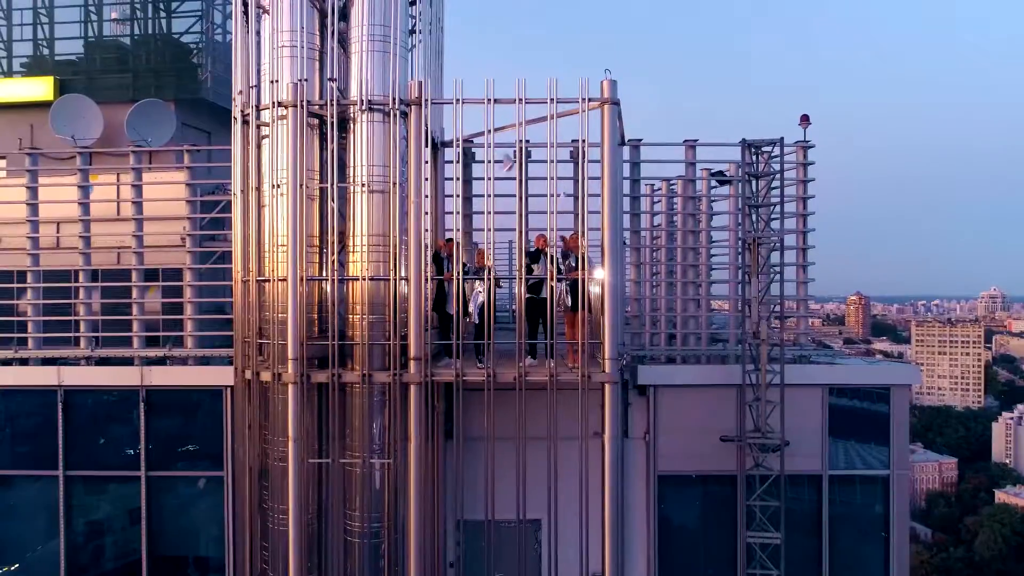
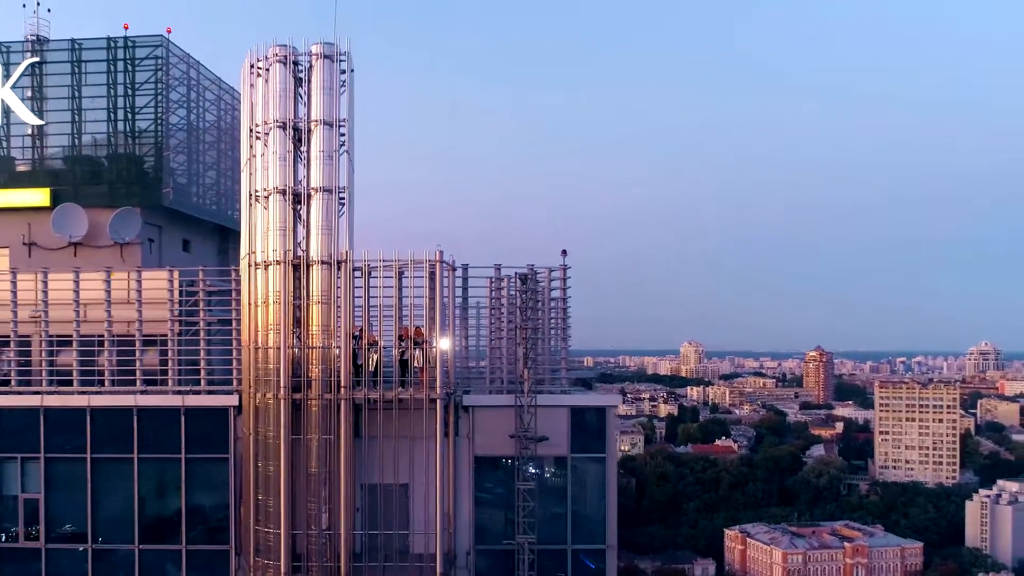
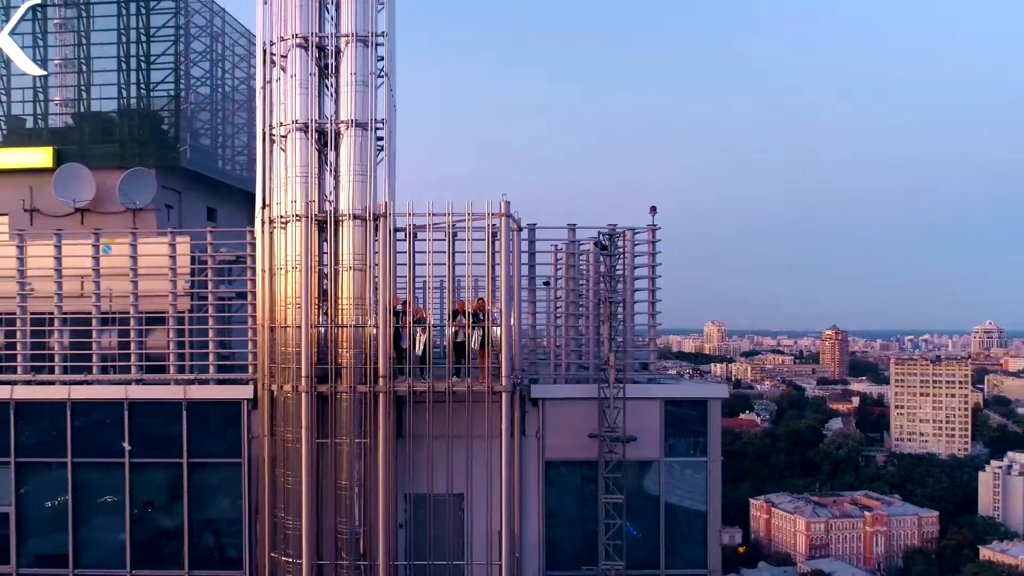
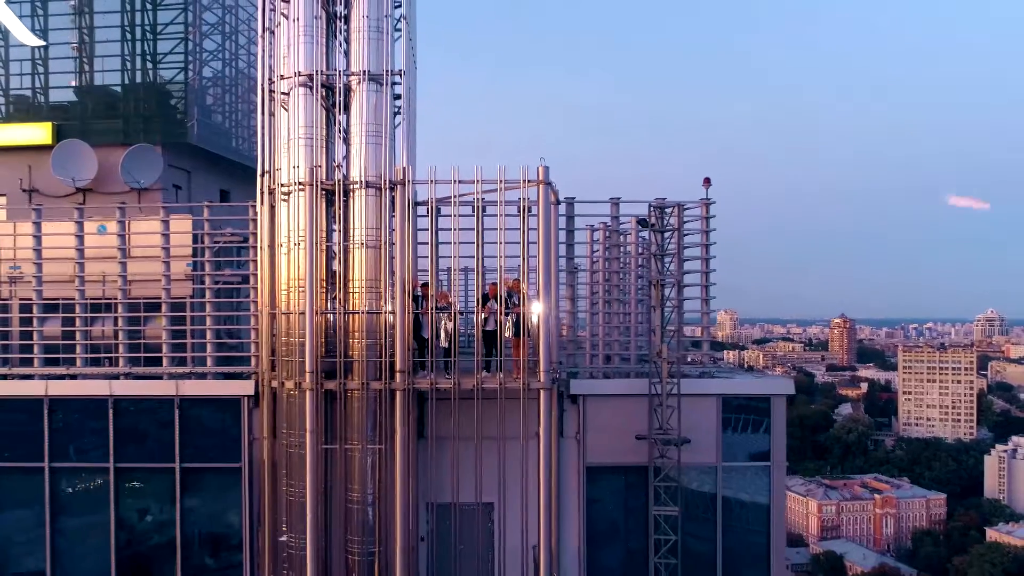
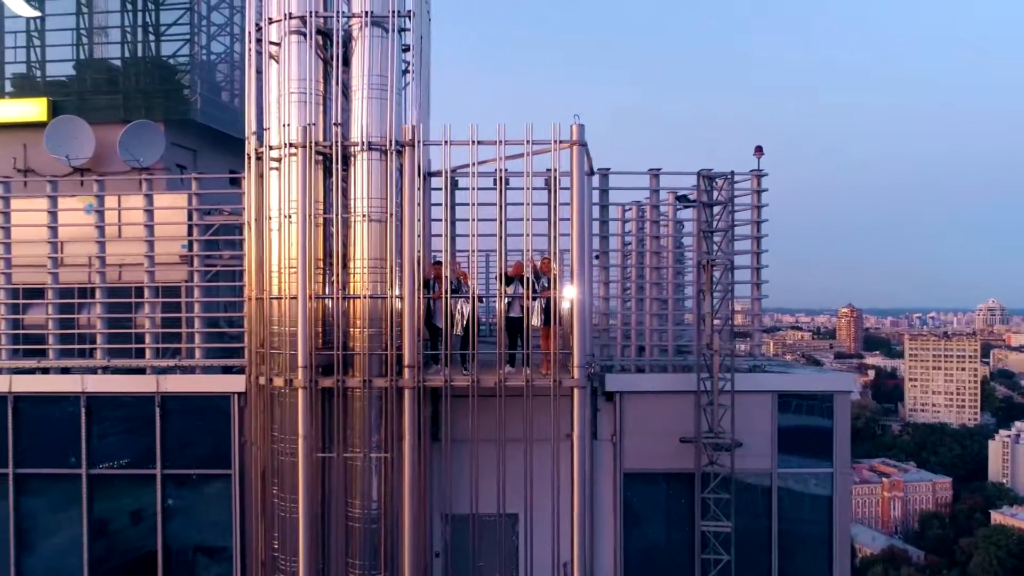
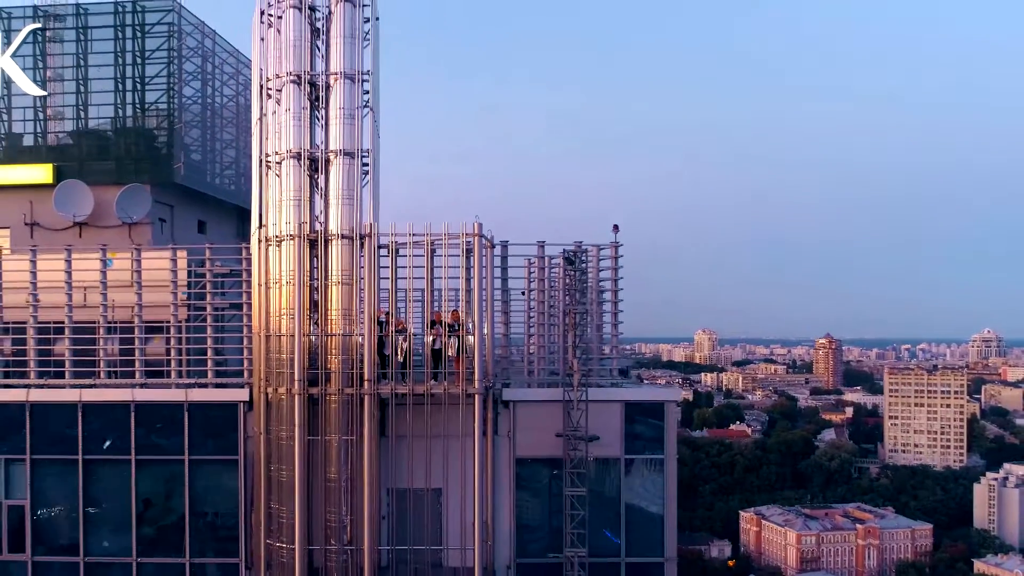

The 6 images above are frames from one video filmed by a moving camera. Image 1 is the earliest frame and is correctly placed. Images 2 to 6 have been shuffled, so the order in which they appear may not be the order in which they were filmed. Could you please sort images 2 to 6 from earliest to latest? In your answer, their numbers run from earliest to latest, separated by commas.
5, 4, 3, 6, 2
